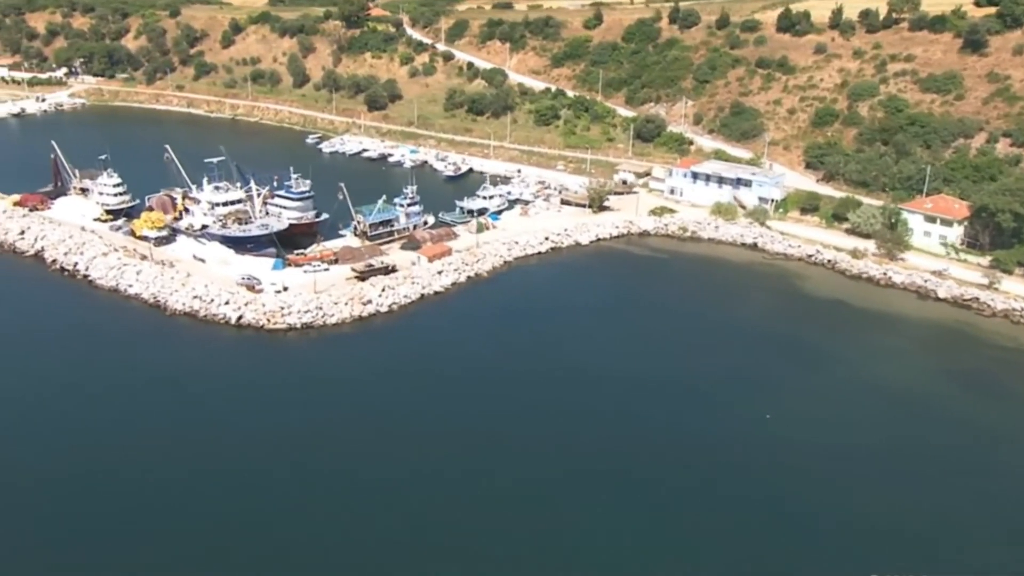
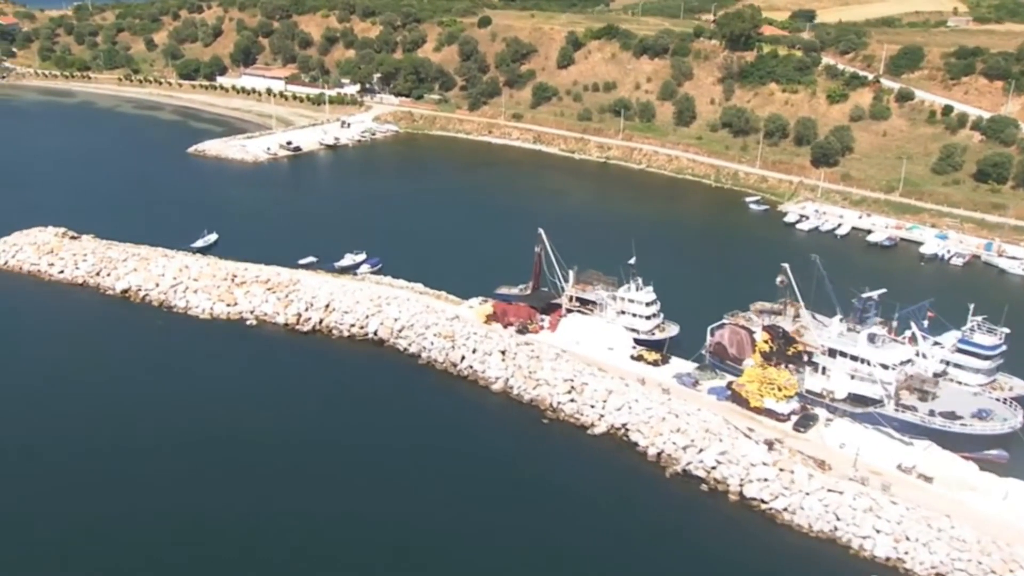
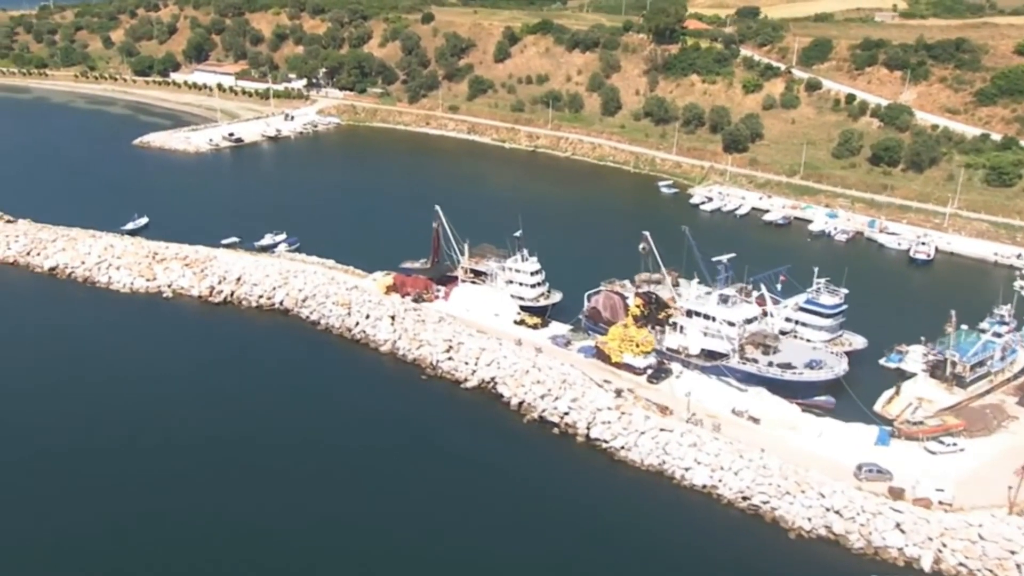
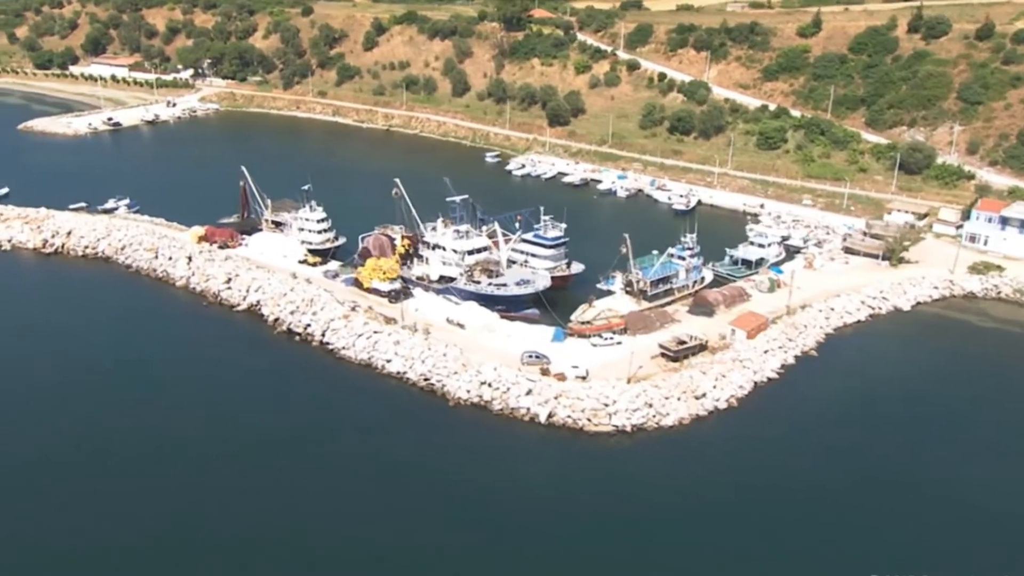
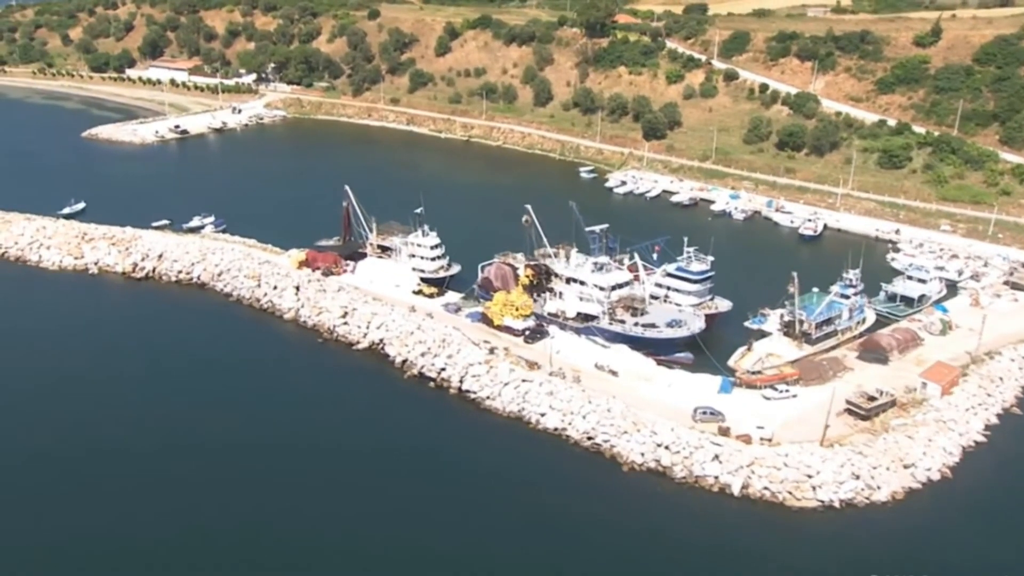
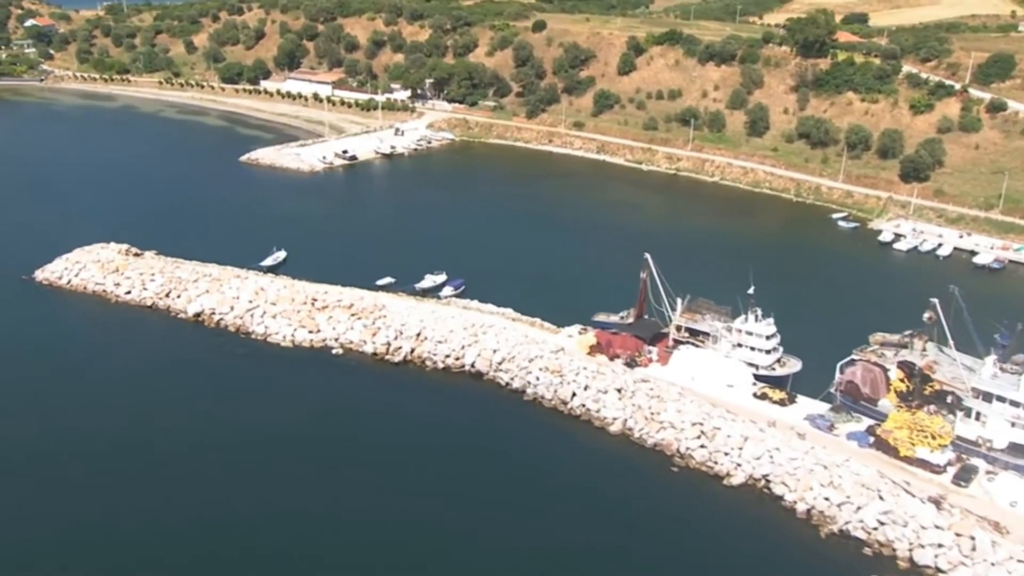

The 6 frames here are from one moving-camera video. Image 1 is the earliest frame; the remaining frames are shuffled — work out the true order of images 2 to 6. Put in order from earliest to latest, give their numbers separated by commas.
4, 5, 3, 2, 6
